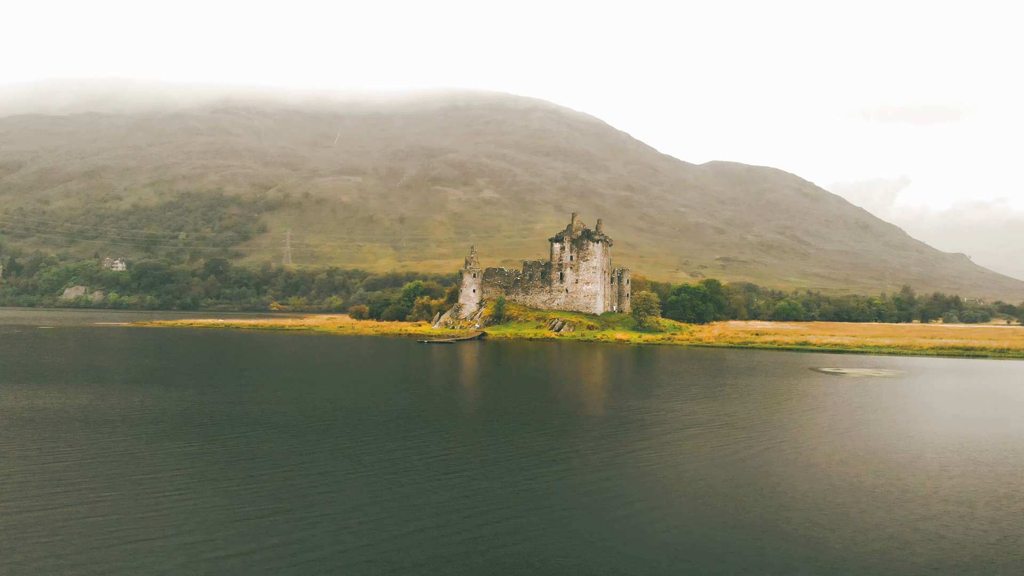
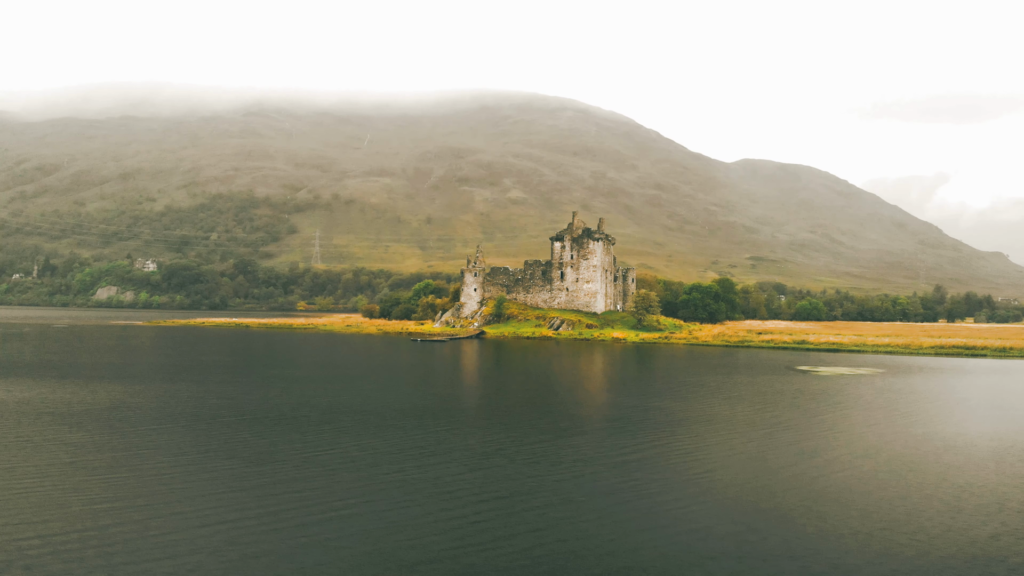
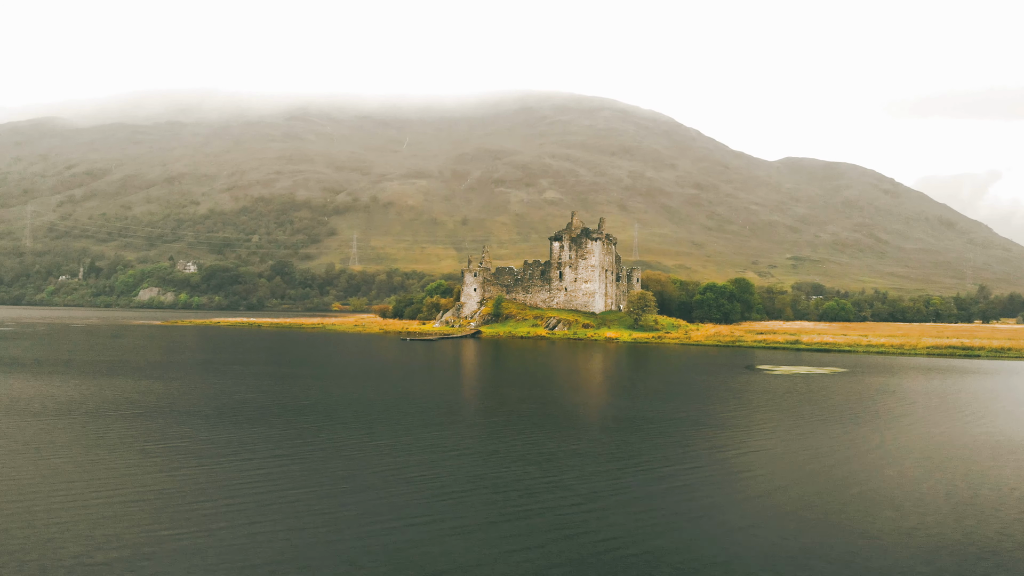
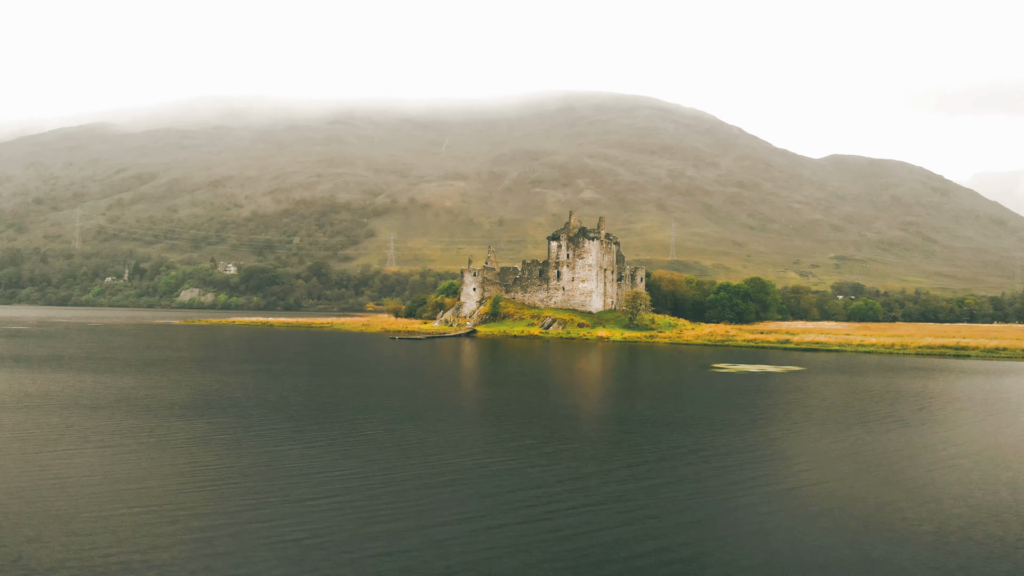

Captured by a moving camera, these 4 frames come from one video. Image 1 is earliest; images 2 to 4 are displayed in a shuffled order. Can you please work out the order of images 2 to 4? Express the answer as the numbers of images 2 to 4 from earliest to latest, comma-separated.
2, 3, 4
